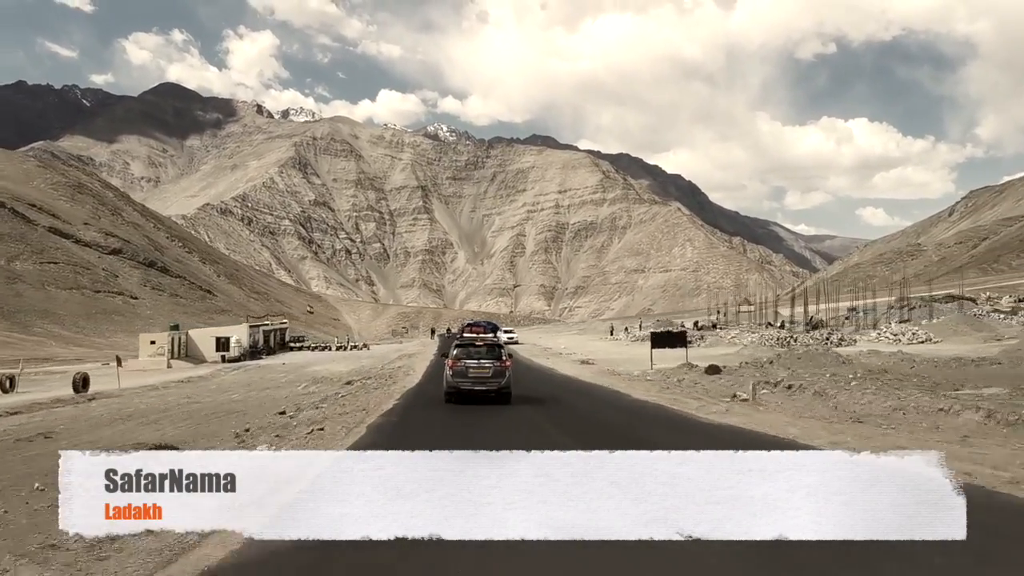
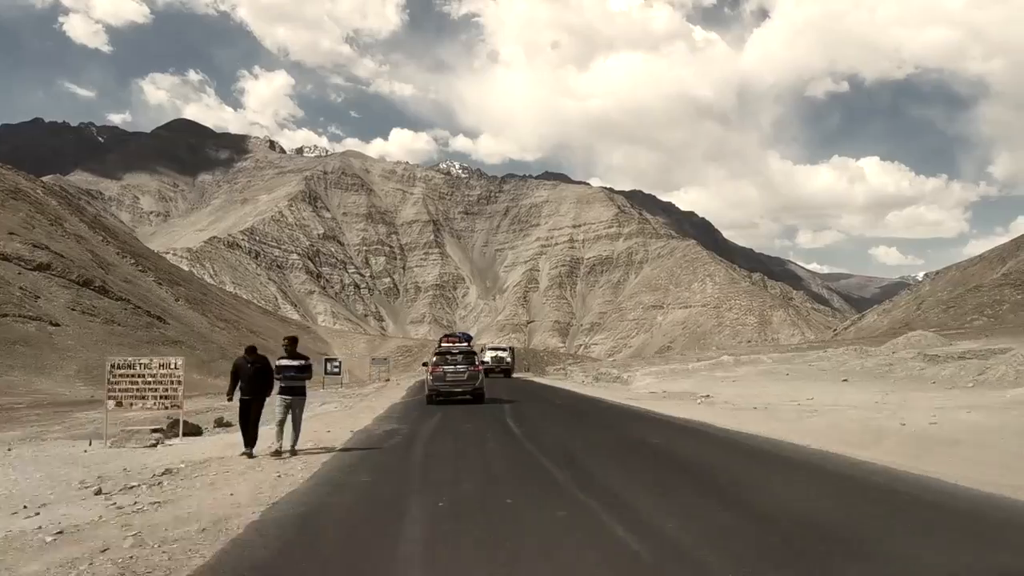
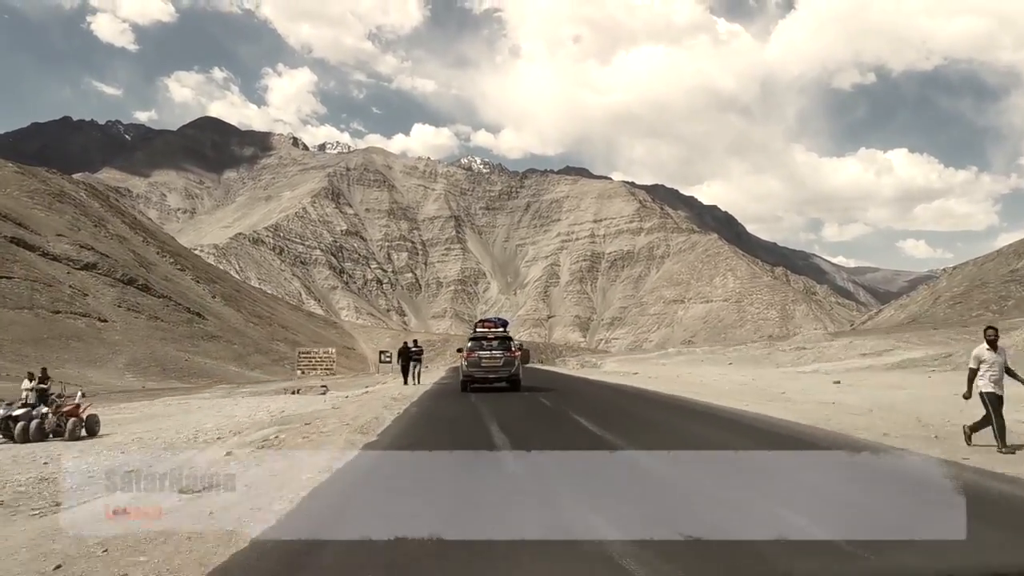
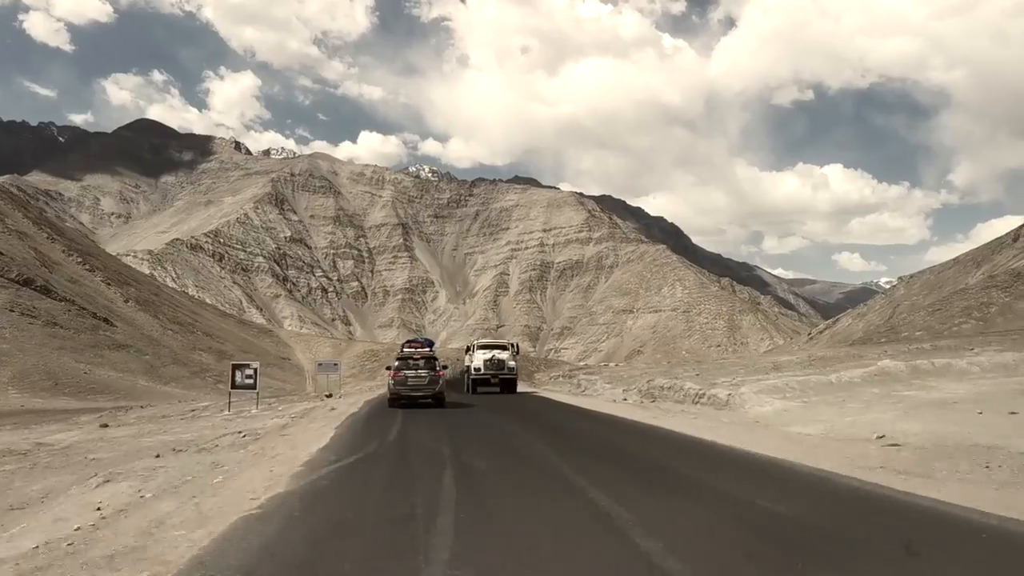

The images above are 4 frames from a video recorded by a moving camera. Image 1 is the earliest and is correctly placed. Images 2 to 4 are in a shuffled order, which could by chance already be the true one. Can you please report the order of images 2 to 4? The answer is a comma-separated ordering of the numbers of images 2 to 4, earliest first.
3, 2, 4
